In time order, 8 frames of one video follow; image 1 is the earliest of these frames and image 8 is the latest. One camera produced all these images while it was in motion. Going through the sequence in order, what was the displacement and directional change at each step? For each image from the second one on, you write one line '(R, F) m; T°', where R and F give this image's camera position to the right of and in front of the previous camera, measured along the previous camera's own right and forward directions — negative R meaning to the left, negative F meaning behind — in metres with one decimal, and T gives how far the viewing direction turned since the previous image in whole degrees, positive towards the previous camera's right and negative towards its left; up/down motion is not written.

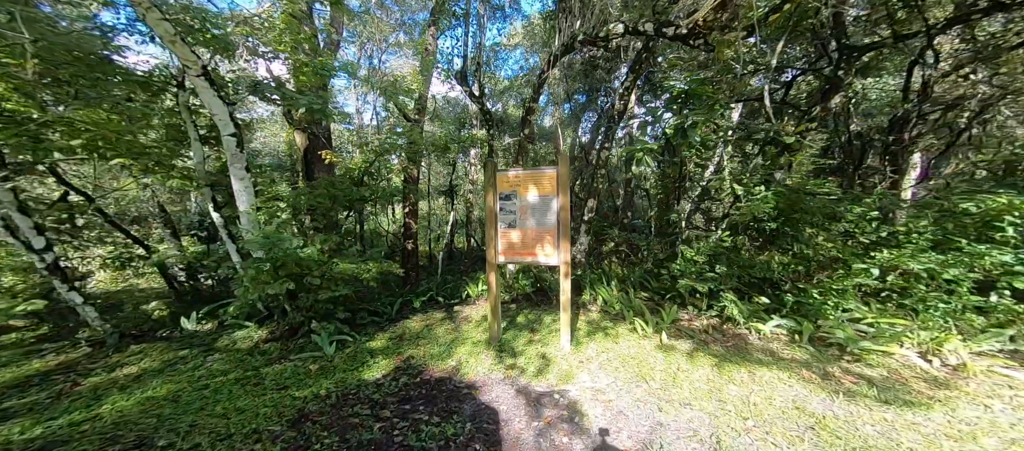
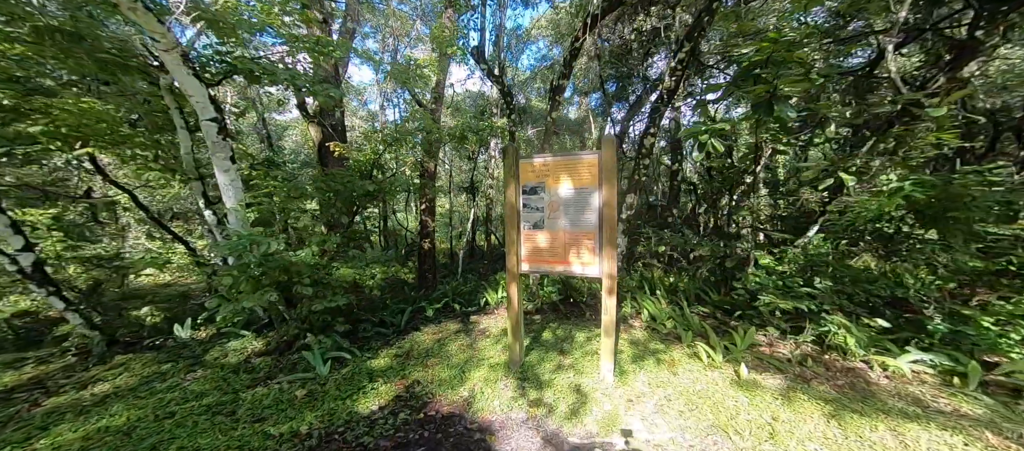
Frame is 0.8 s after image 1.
(0.0, +0.8) m; -5°
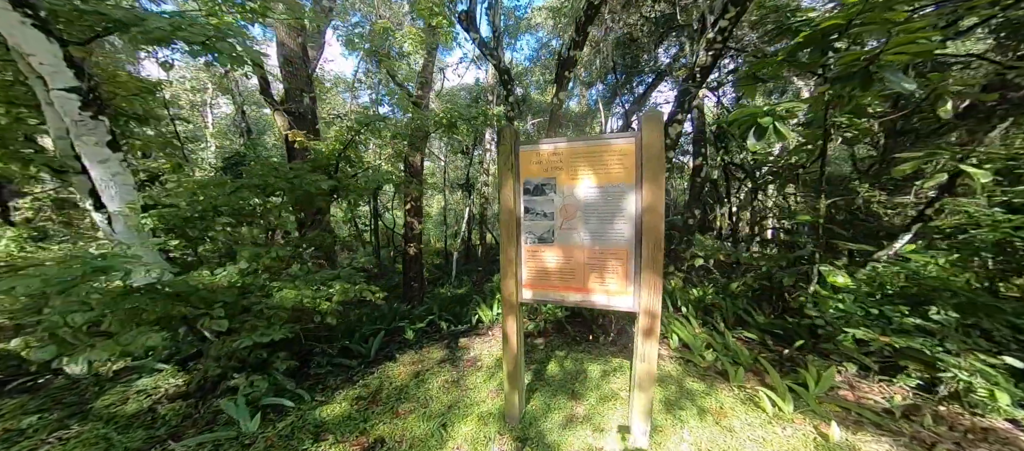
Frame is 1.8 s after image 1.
(0.0, +0.8) m; +1°
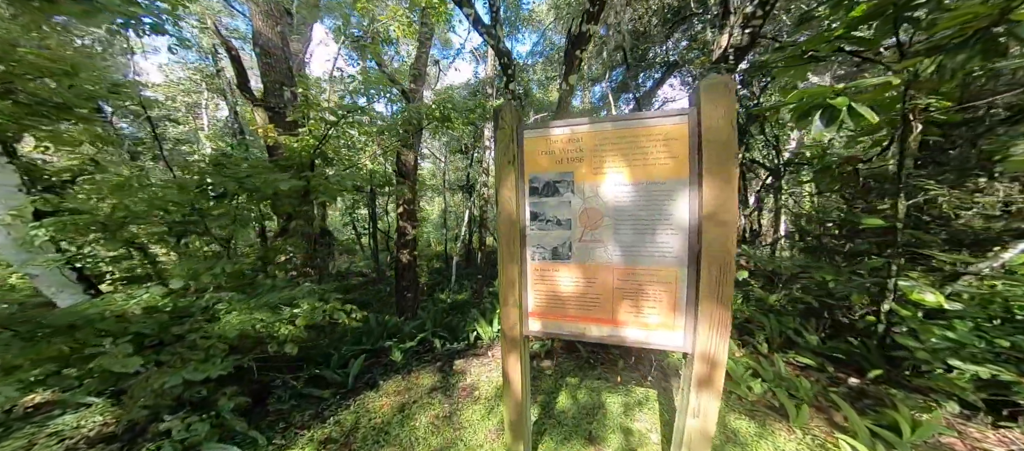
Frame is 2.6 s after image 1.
(0.0, +0.5) m; 0°
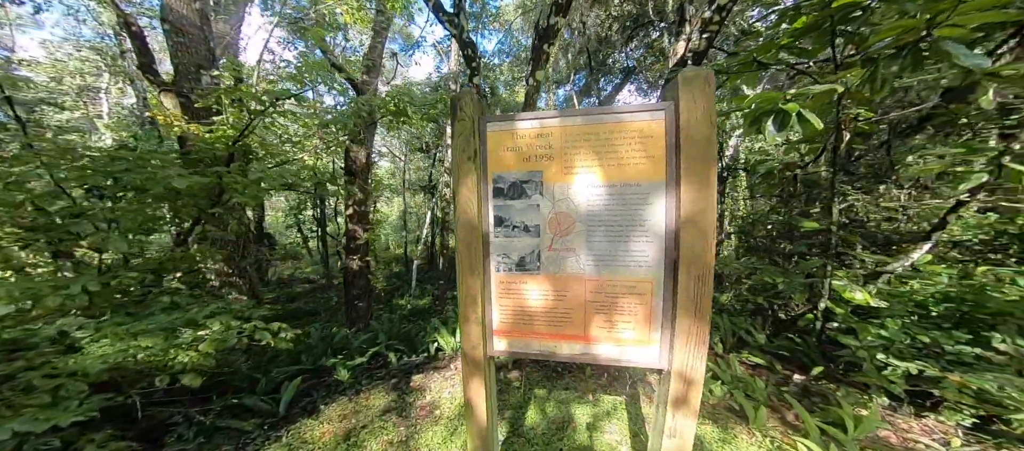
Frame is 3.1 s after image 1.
(0.0, +0.2) m; +7°
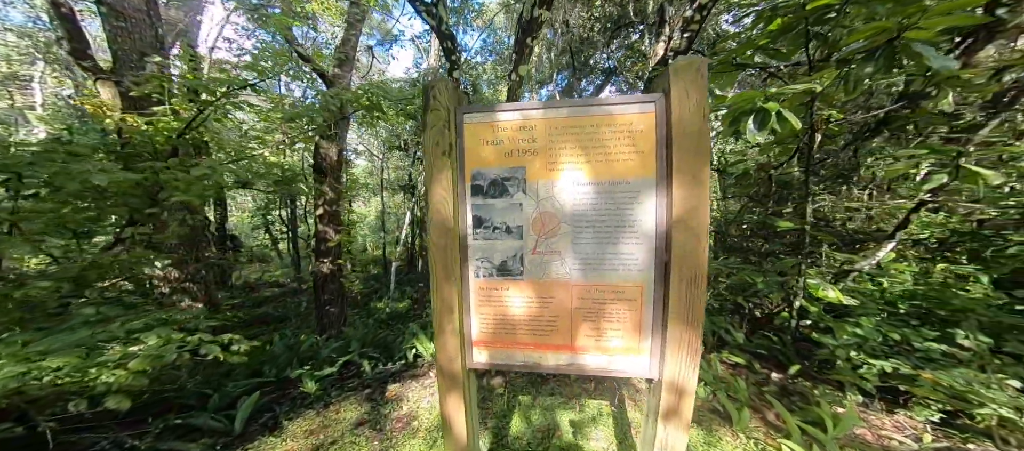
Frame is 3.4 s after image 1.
(0.0, +0.1) m; +3°
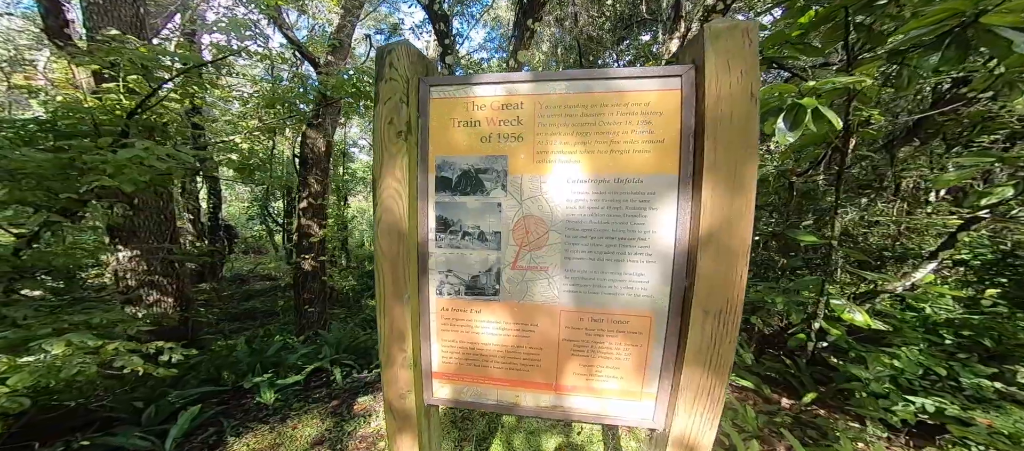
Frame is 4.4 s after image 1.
(+0.1, +0.3) m; 0°
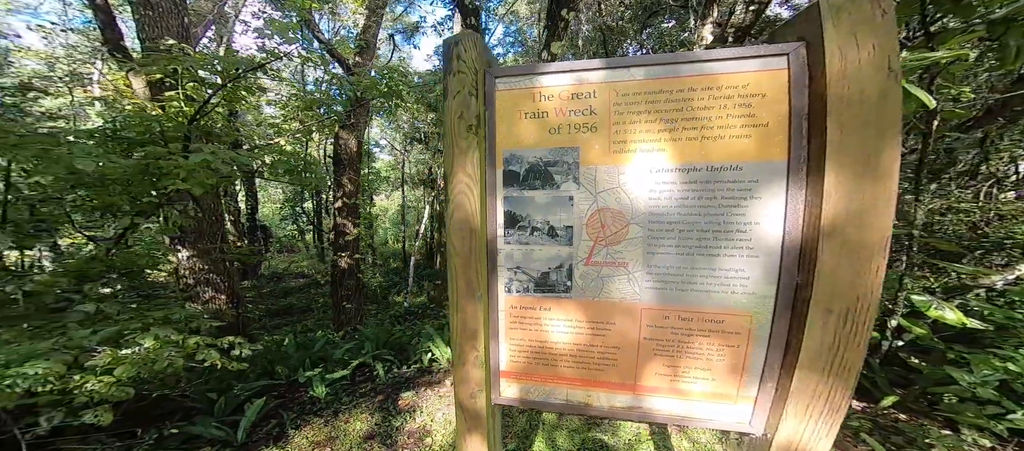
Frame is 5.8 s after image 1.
(-0.1, 0.0) m; -3°
